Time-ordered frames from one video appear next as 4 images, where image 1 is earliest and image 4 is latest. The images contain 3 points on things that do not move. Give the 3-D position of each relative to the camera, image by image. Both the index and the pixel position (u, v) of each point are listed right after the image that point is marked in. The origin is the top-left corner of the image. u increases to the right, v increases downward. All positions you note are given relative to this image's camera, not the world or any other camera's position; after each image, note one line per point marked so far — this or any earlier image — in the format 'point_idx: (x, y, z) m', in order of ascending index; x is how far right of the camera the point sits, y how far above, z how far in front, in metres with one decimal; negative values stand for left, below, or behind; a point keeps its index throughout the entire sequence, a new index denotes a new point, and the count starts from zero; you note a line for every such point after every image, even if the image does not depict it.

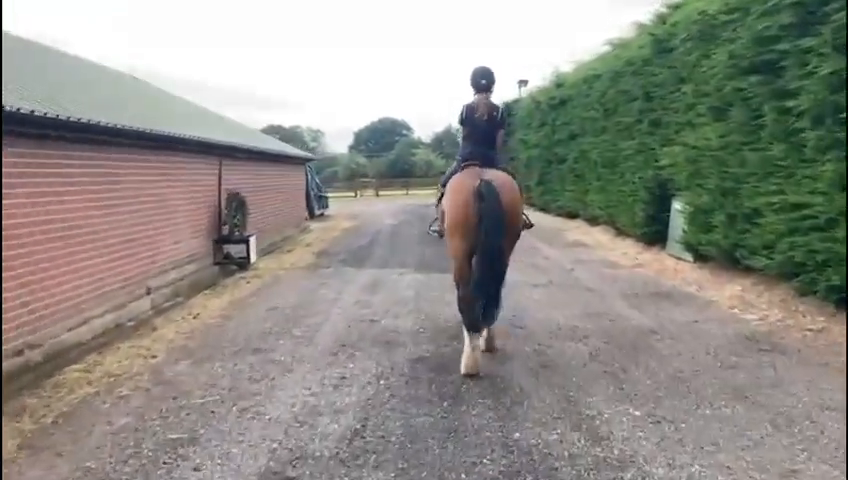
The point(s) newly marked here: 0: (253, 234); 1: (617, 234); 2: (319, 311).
0: (-3.2, +0.1, +13.4) m
1: (+3.6, +0.1, +13.4) m
2: (-1.1, -0.7, +7.2) m
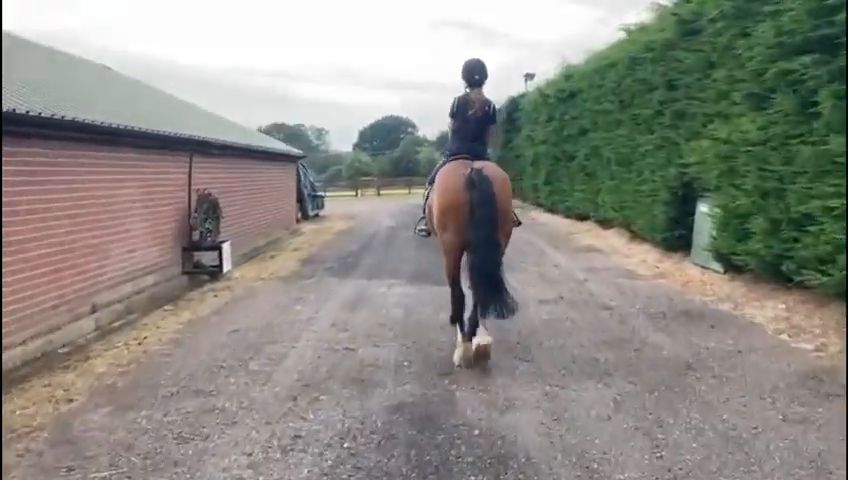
0: (-3.2, 0.0, +12.3) m
1: (+3.5, 0.0, +12.3) m
2: (-1.2, -0.8, +6.1) m
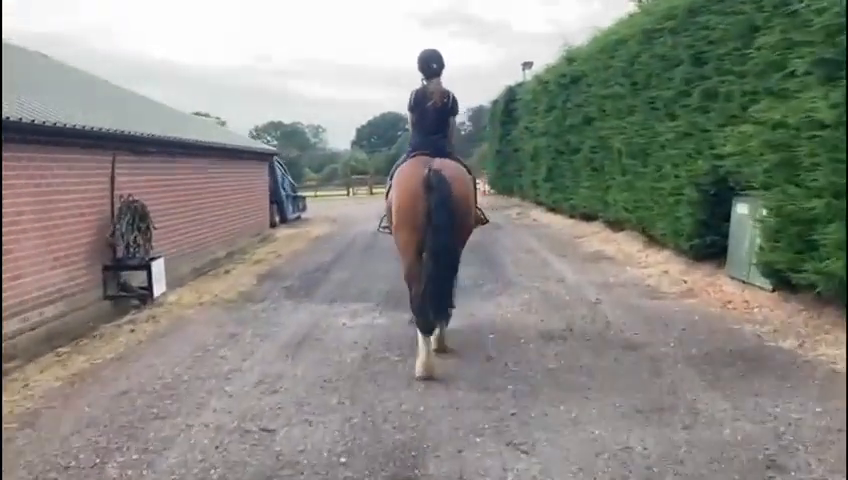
0: (-3.5, -0.1, +10.5) m
1: (+3.3, -0.1, +10.5) m
2: (-1.4, -1.0, +4.3) m
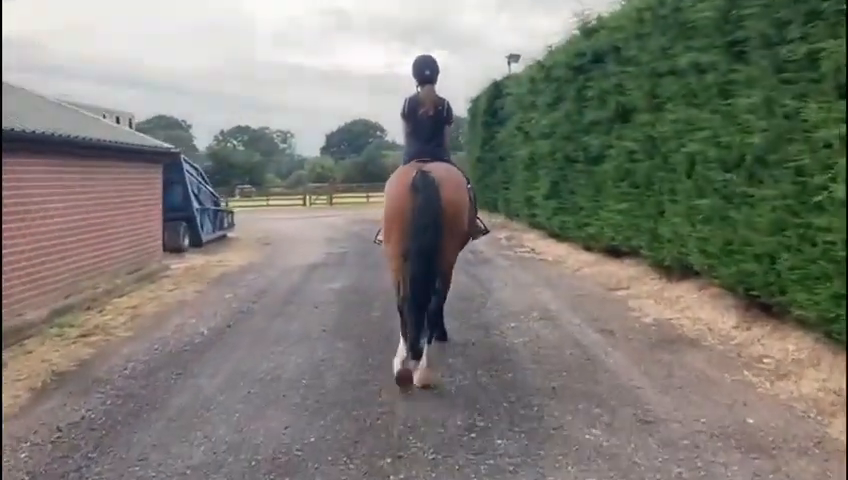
0: (-3.9, -0.6, +5.9) m
1: (+2.8, -0.7, +6.2) m
2: (-1.6, -1.4, -0.2) m
